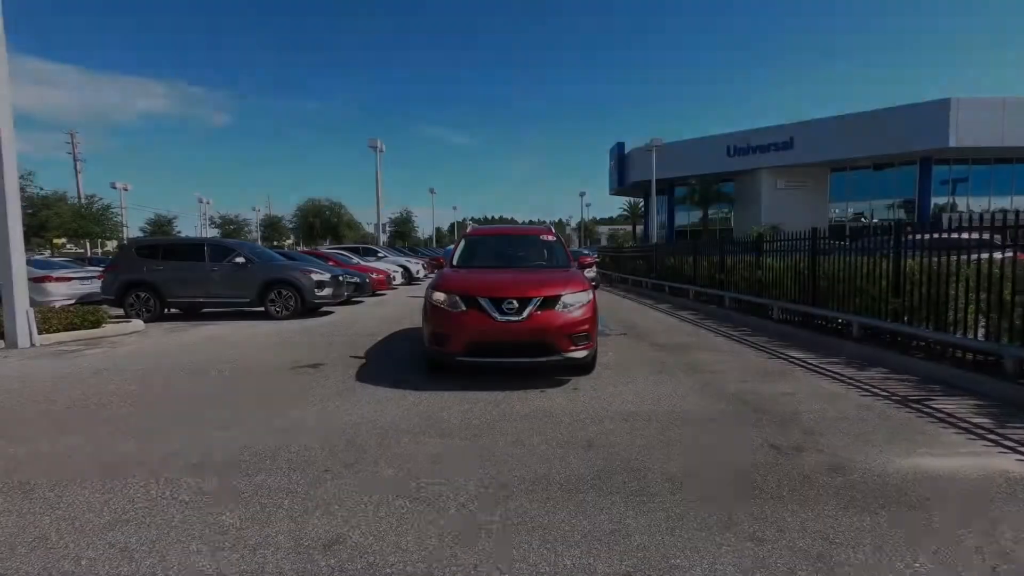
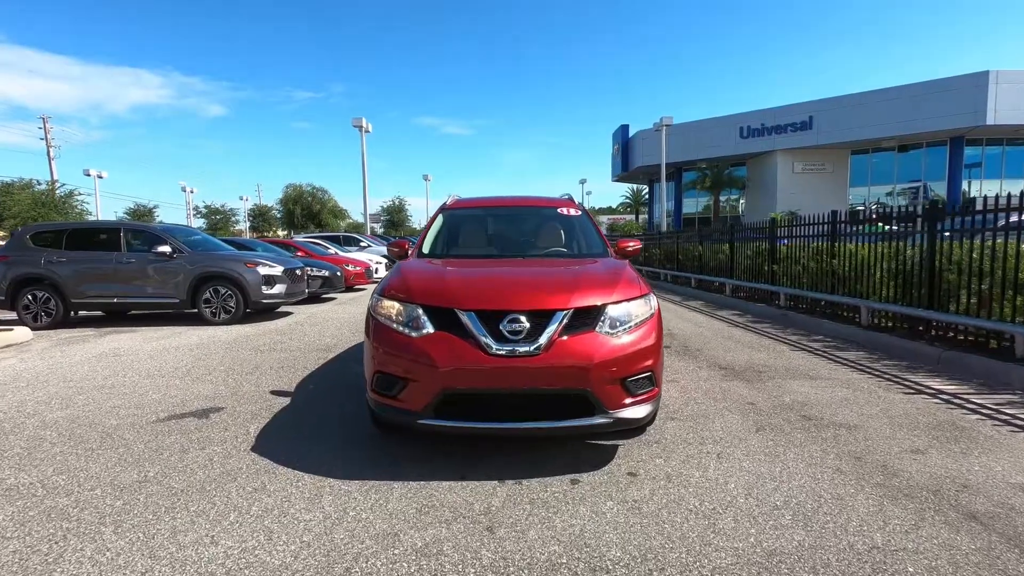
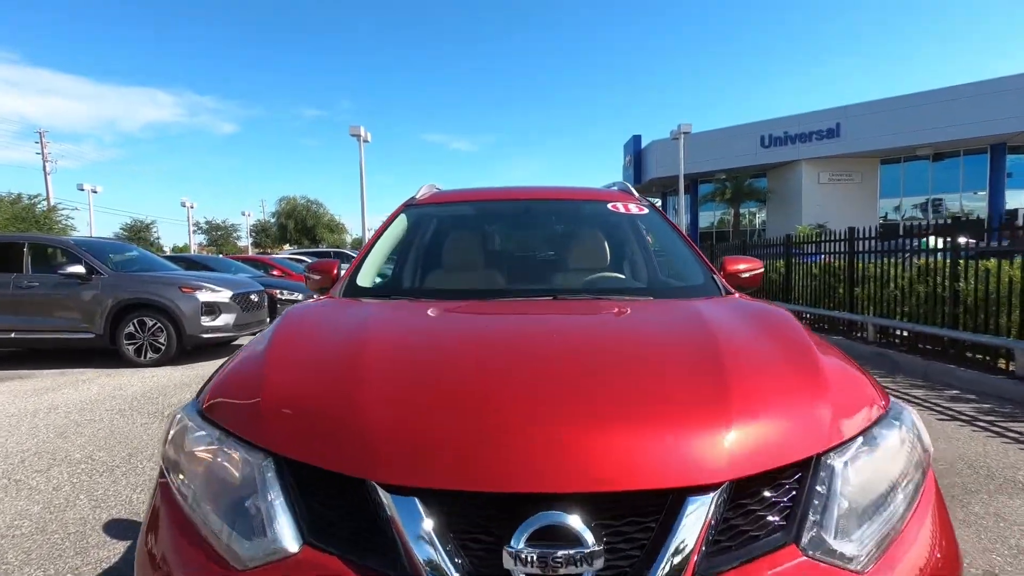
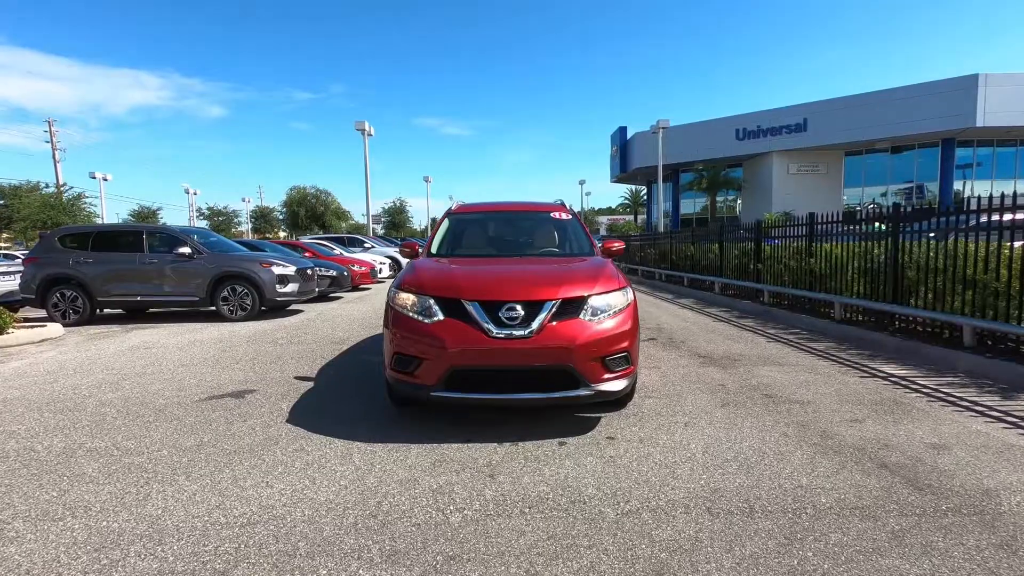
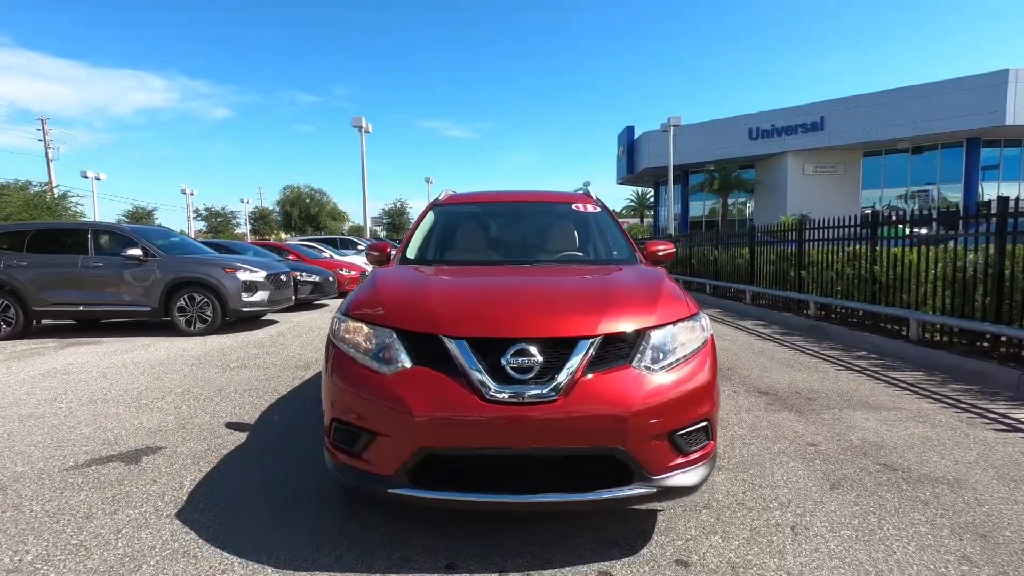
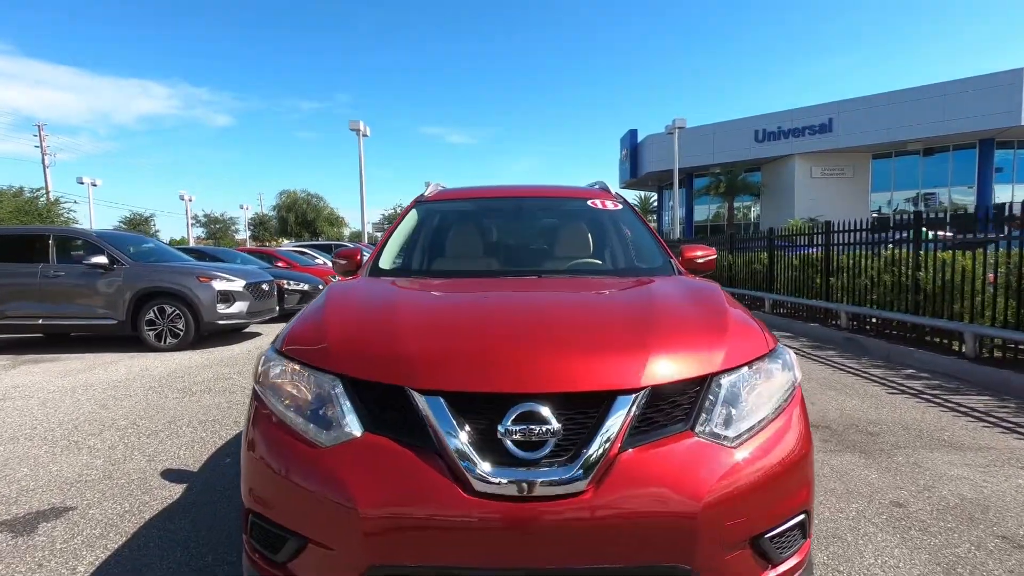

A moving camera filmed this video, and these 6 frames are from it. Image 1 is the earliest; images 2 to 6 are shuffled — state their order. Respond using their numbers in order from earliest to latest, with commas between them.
4, 2, 5, 6, 3
